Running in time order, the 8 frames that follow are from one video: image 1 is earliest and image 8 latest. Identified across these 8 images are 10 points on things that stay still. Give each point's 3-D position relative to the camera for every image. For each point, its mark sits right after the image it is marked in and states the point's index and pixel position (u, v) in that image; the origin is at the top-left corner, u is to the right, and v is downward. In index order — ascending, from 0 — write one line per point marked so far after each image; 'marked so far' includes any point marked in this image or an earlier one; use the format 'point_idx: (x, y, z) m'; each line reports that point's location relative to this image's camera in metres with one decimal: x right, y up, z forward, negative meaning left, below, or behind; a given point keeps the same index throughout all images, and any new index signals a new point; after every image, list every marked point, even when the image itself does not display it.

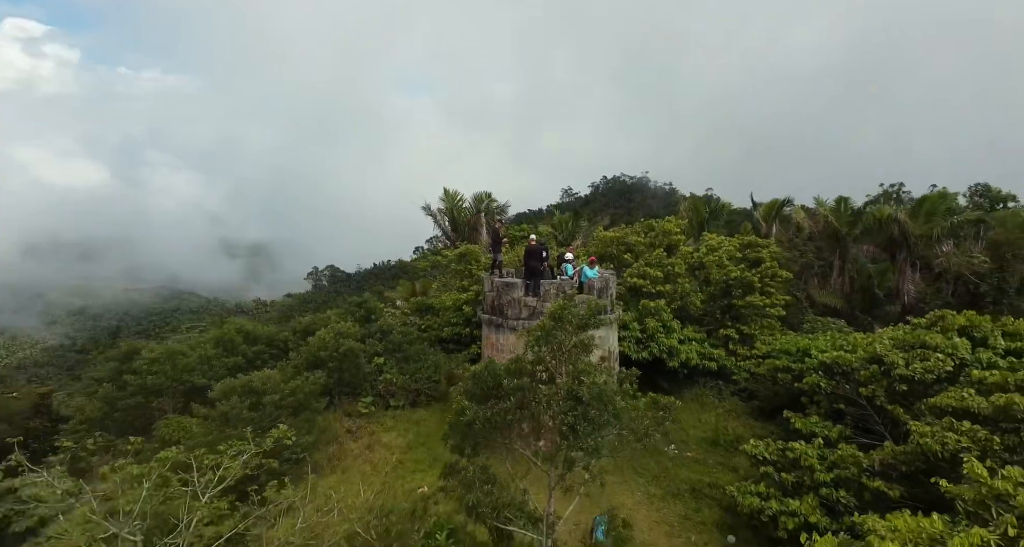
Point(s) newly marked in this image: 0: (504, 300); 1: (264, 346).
0: (-0.1, -0.5, +9.4) m
1: (-6.1, -1.9, +13.7) m
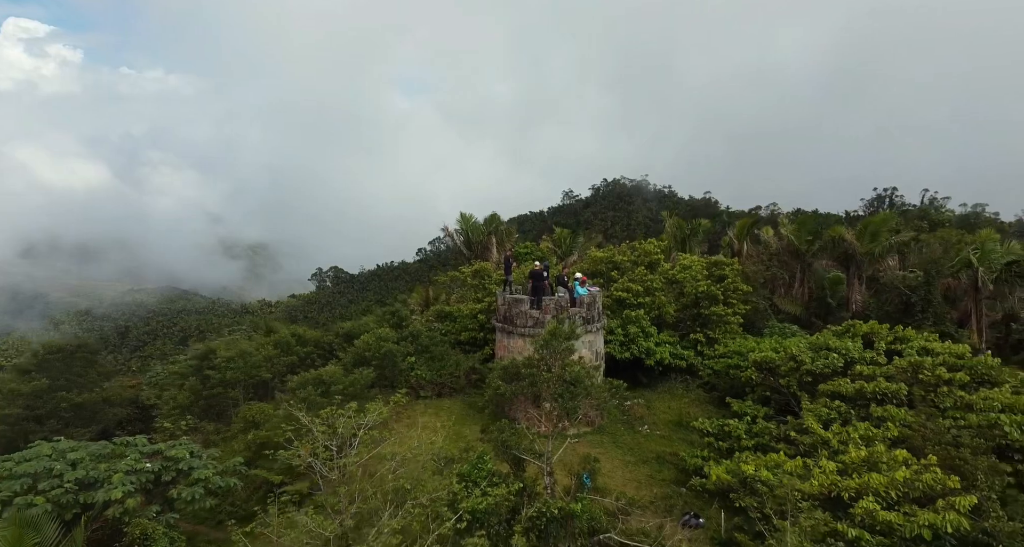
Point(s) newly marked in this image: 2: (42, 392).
0: (0.0, -0.9, +11.9) m
1: (-5.9, -2.2, +16.3) m
2: (-10.9, -2.8, +12.5) m
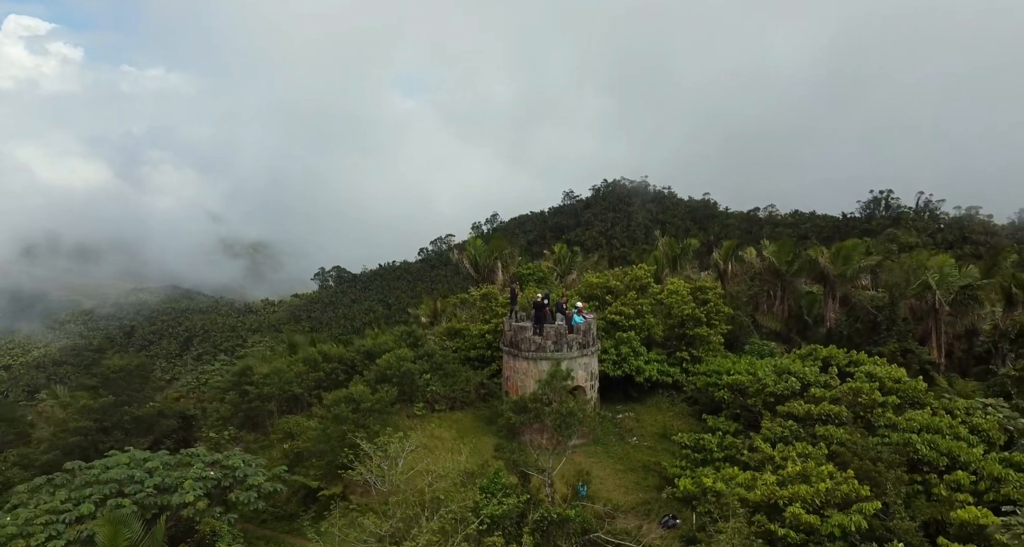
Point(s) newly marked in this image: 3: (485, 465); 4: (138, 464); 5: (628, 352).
0: (+0.2, -1.6, +13.6) m
1: (-5.8, -3.0, +17.9) m
2: (-10.8, -3.6, +14.2) m
3: (-0.5, -3.4, +9.3) m
4: (-9.0, -4.6, +13.2) m
5: (+3.3, -2.2, +15.2) m
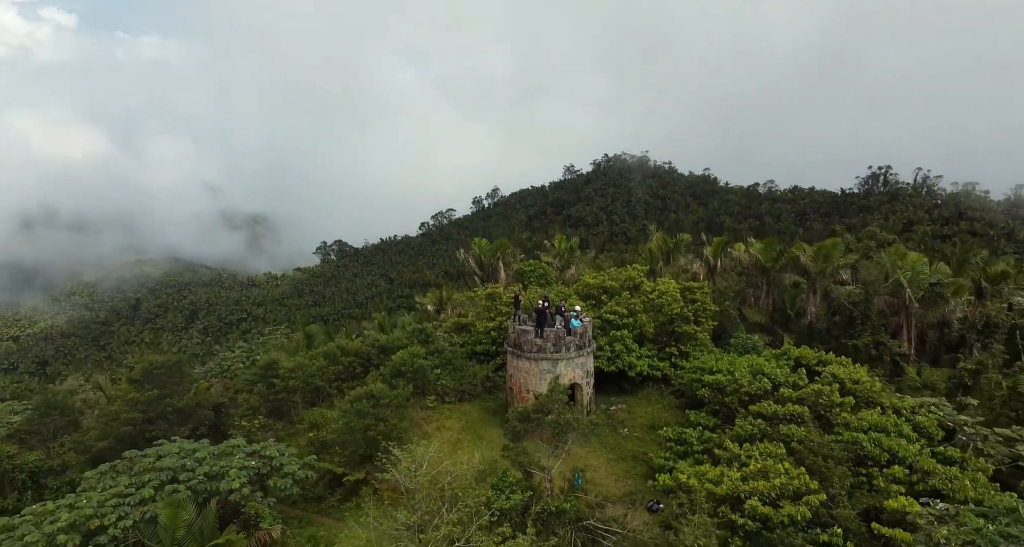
0: (+0.3, -1.8, +15.0) m
1: (-5.7, -3.0, +19.4) m
2: (-10.7, -3.8, +15.8) m
3: (-0.4, -3.9, +10.8) m
4: (-8.9, -4.9, +14.8) m
5: (+3.4, -2.3, +16.6) m
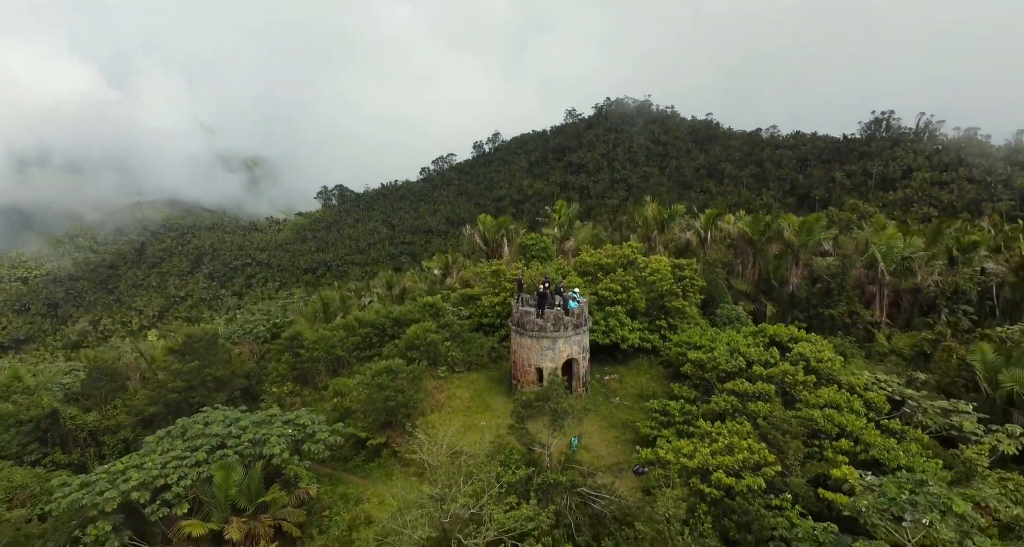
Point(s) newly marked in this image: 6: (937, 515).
0: (+0.4, -1.4, +16.5) m
1: (-5.5, -2.2, +21.1) m
2: (-10.5, -3.4, +17.6) m
3: (-0.2, -3.9, +12.6) m
4: (-8.8, -4.6, +16.7) m
5: (+3.5, -1.7, +18.2) m
6: (+6.6, -3.8, +8.4) m
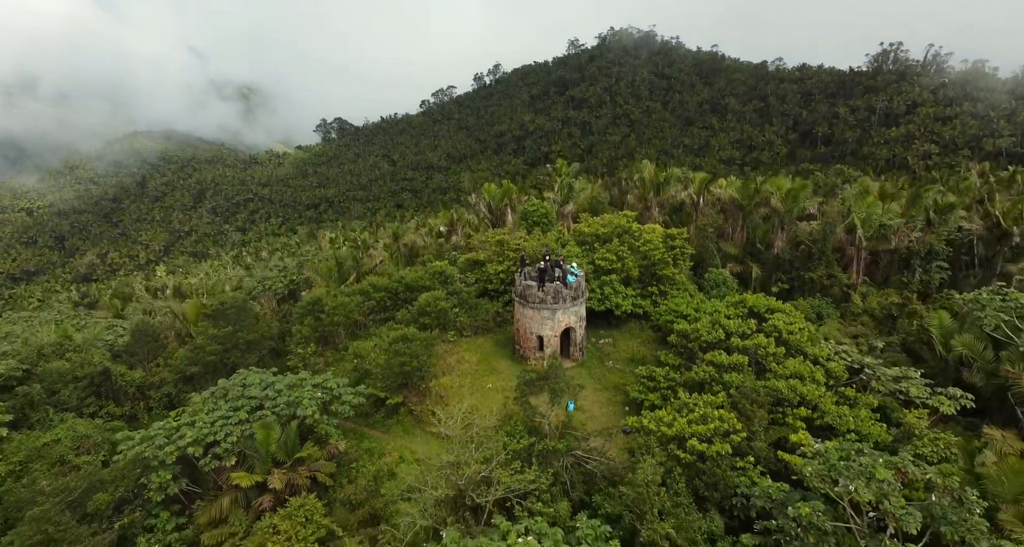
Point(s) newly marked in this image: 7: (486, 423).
0: (+0.5, -0.6, +18.0) m
1: (-5.4, -0.9, +22.7) m
2: (-10.4, -2.6, +19.3) m
3: (-0.1, -3.6, +14.4) m
4: (-8.7, -3.9, +18.7) m
5: (+3.6, -0.7, +19.7) m
6: (+6.7, -4.0, +10.2) m
7: (-0.7, -3.9, +13.8) m
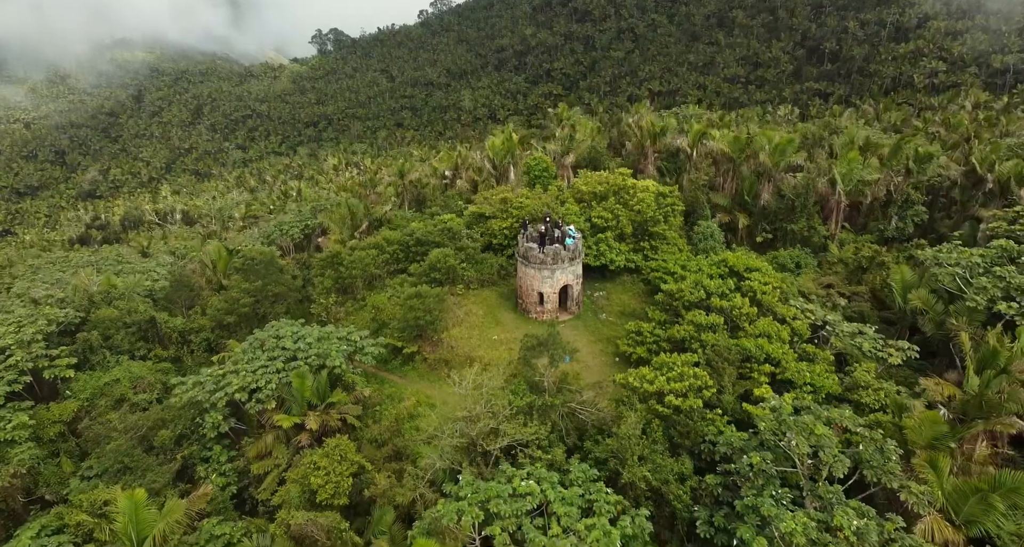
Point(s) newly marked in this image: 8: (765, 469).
0: (+0.5, +0.7, +19.5) m
1: (-5.3, +1.2, +24.2) m
2: (-10.3, -1.2, +21.3) m
3: (0.0, -2.8, +16.5) m
4: (-8.5, -2.5, +20.8) m
5: (+3.7, +1.0, +21.1) m
6: (+6.8, -3.8, +12.3) m
7: (-0.6, -3.2, +15.9) m
8: (+5.8, -4.5, +12.2) m
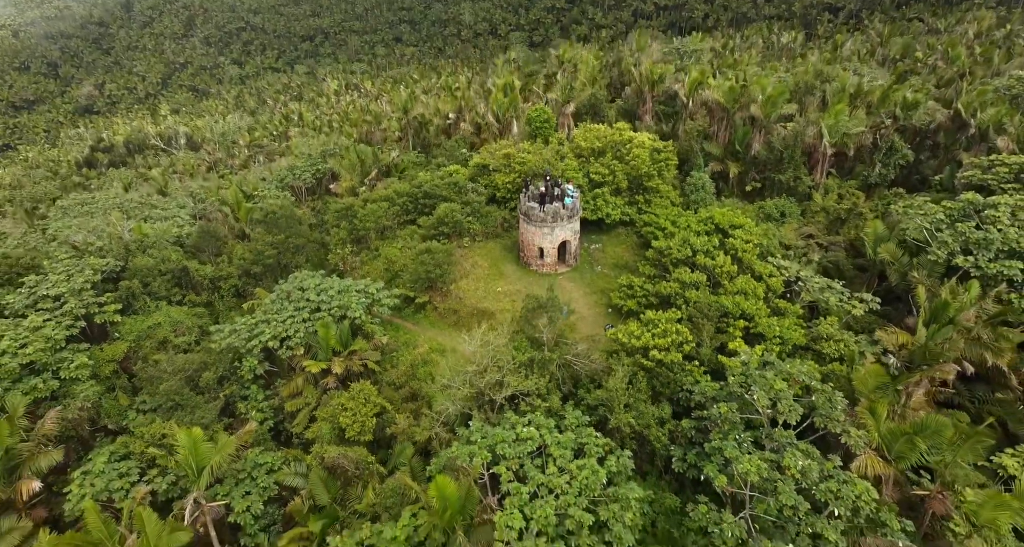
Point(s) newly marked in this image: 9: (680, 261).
0: (+0.6, +2.4, +20.8) m
1: (-5.2, +3.4, +25.5) m
2: (-10.2, +0.6, +23.0) m
3: (0.0, -1.6, +18.3) m
4: (-8.4, -0.7, +22.7) m
5: (+3.8, +3.0, +22.3) m
6: (+6.8, -3.1, +14.3) m
7: (-0.5, -2.1, +17.8) m
8: (+5.8, -3.8, +14.3) m
9: (+6.1, +0.5, +19.1) m
